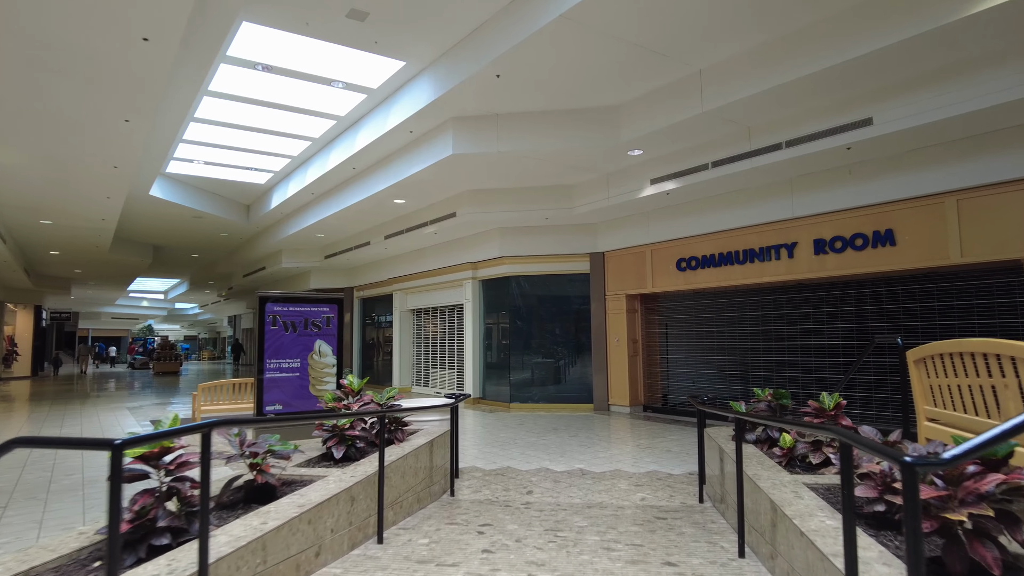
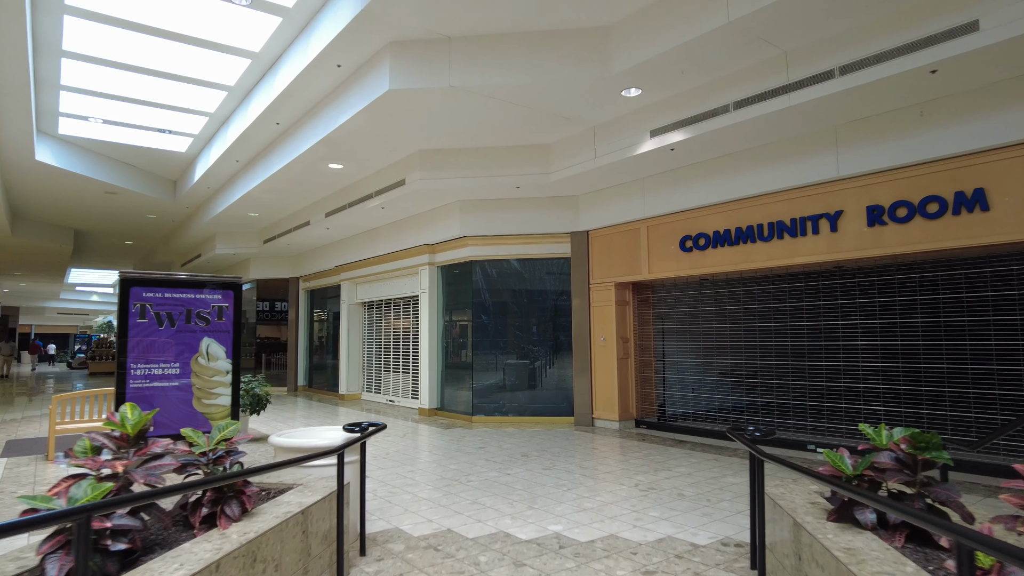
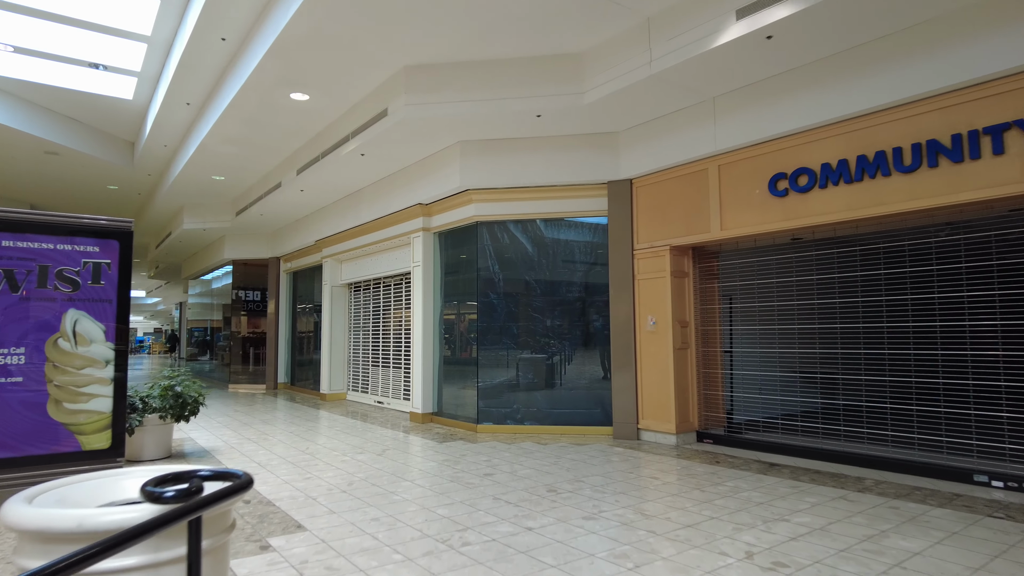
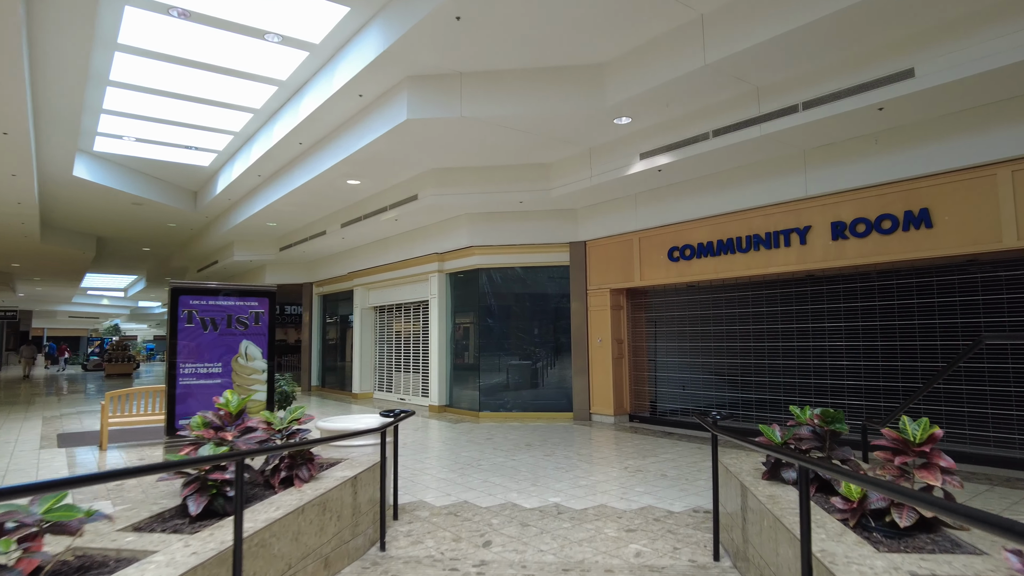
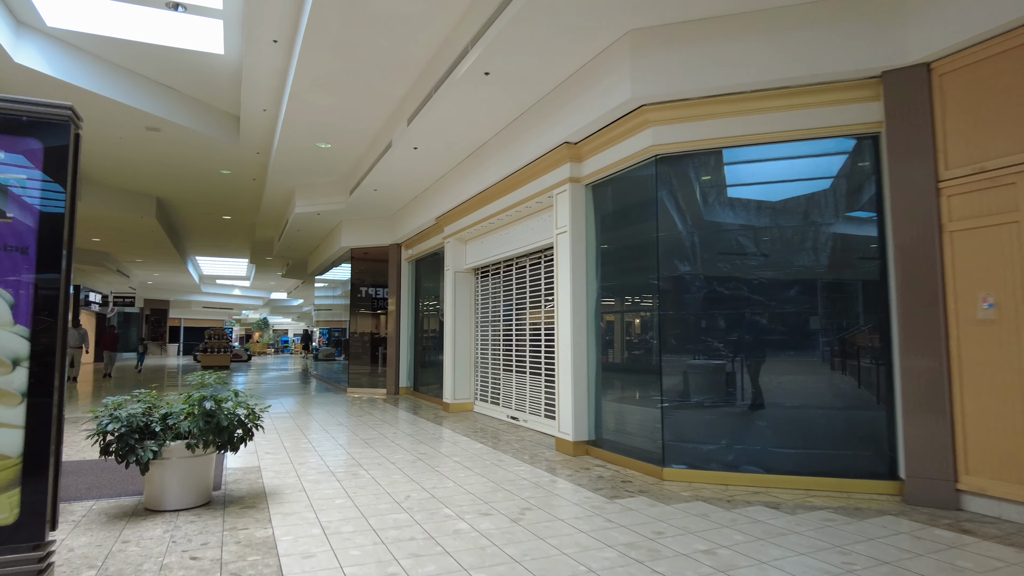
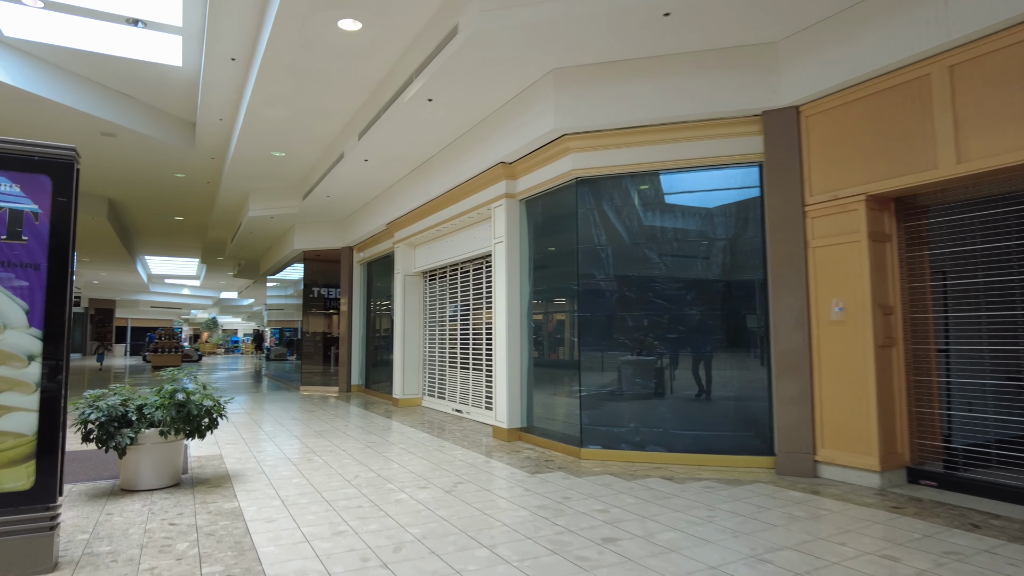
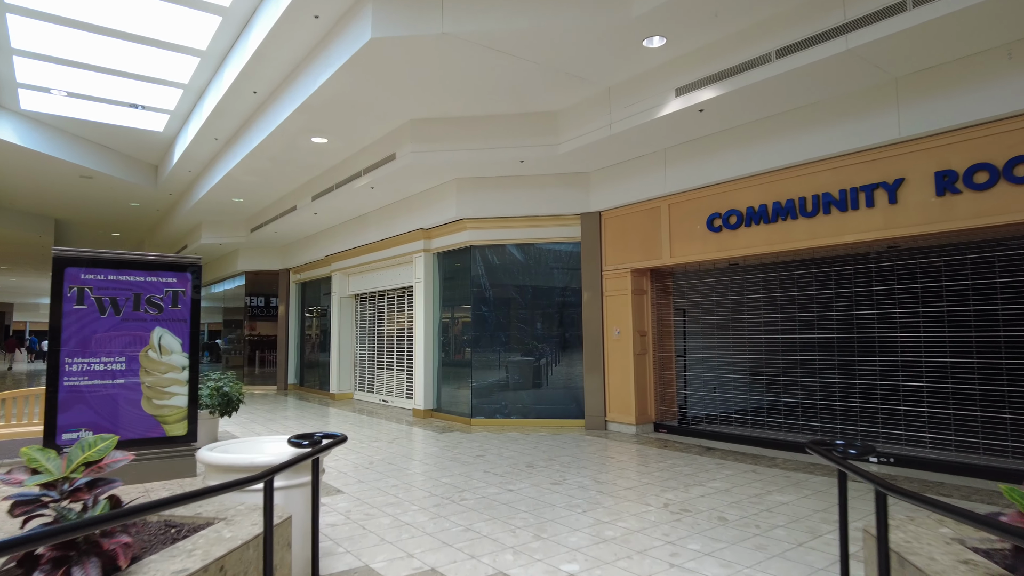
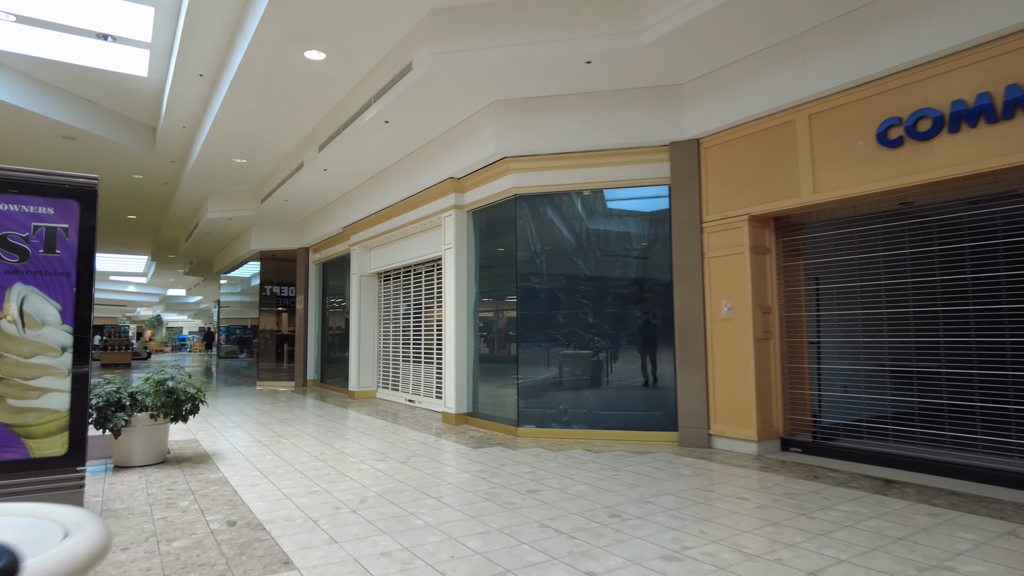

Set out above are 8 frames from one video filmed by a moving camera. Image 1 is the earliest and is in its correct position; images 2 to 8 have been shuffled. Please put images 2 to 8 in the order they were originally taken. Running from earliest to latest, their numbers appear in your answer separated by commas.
4, 2, 7, 3, 8, 6, 5
